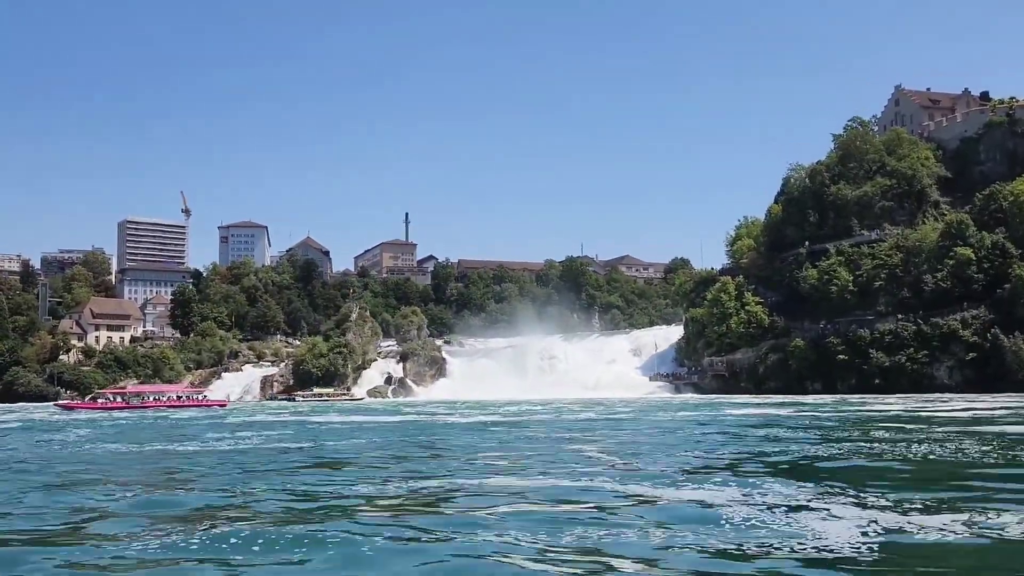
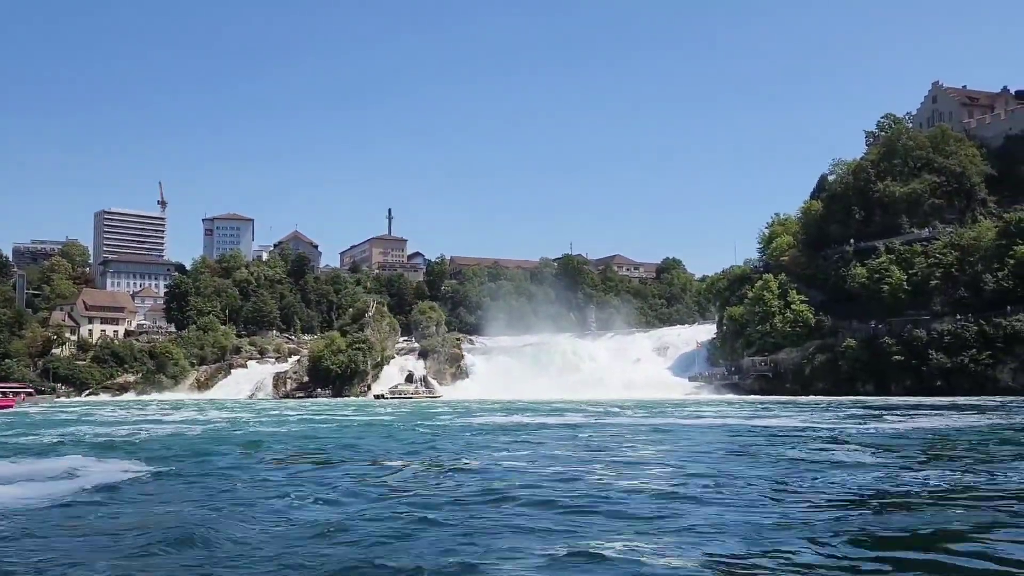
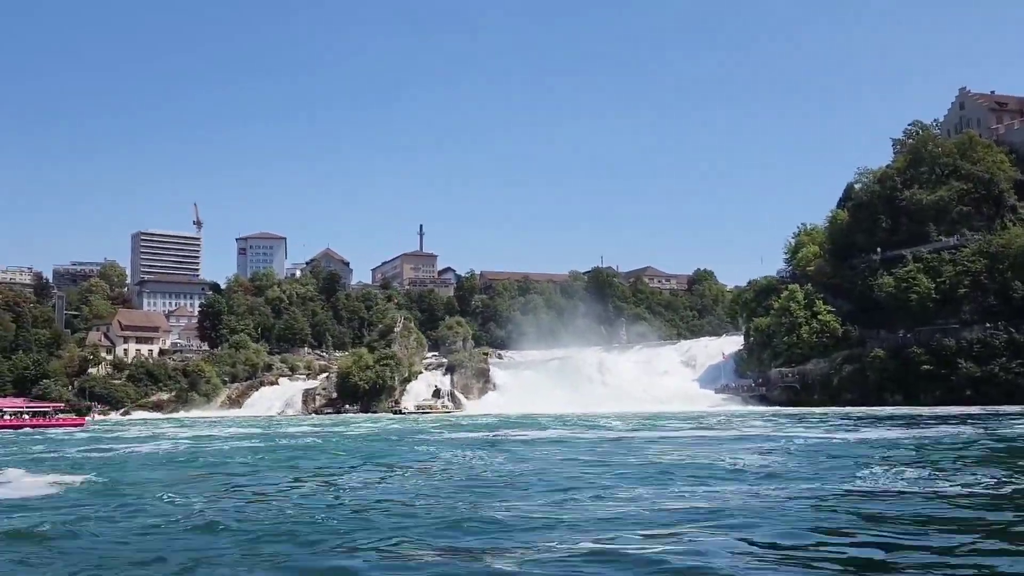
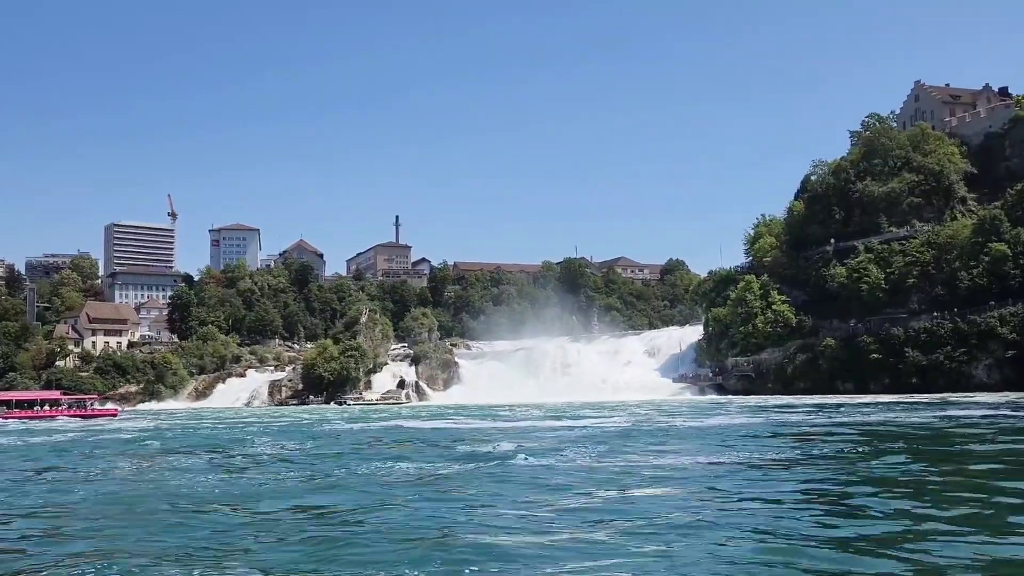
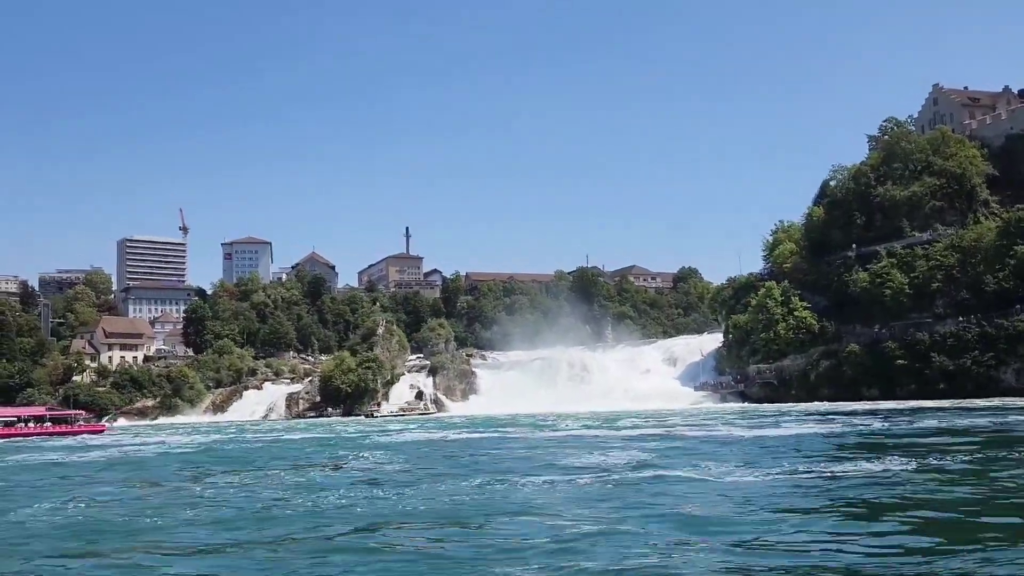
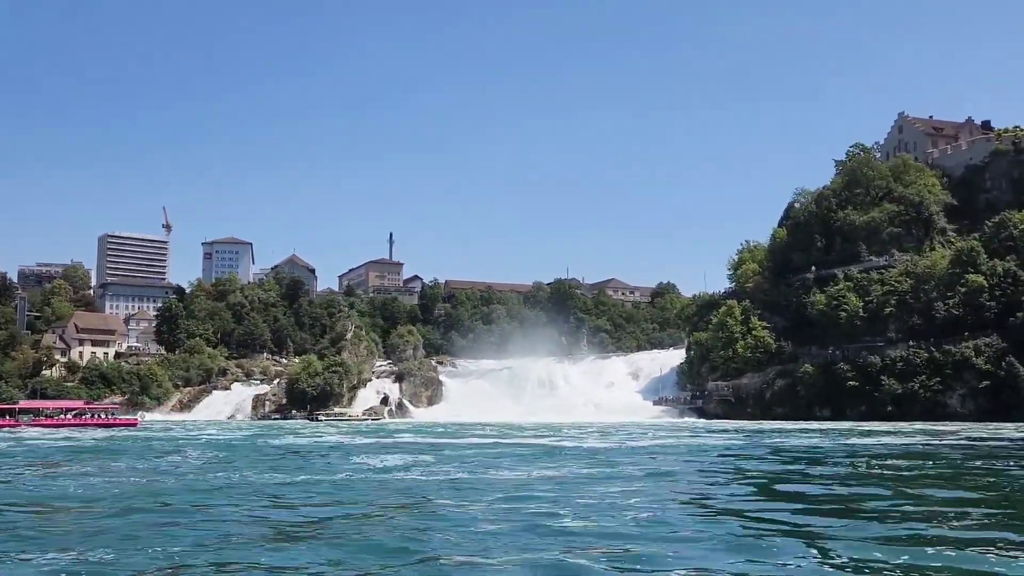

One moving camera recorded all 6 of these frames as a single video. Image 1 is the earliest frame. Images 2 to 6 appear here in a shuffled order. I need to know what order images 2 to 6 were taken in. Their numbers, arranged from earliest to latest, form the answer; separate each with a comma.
6, 4, 5, 3, 2
